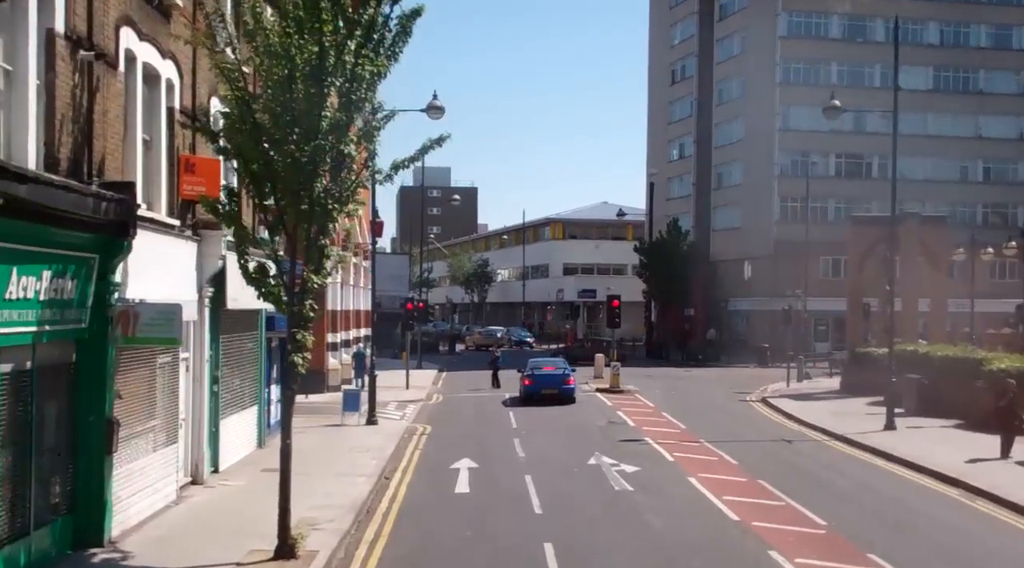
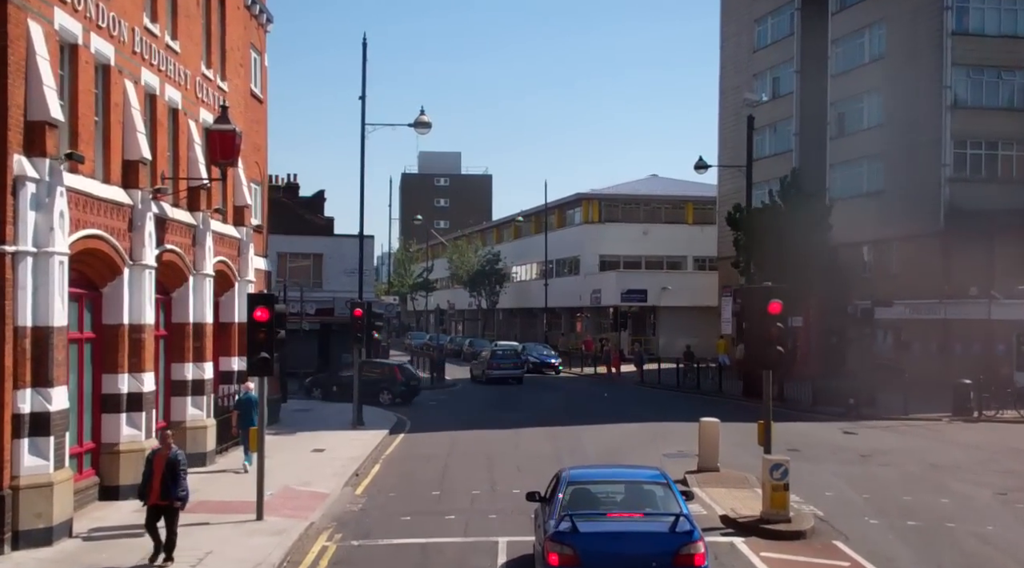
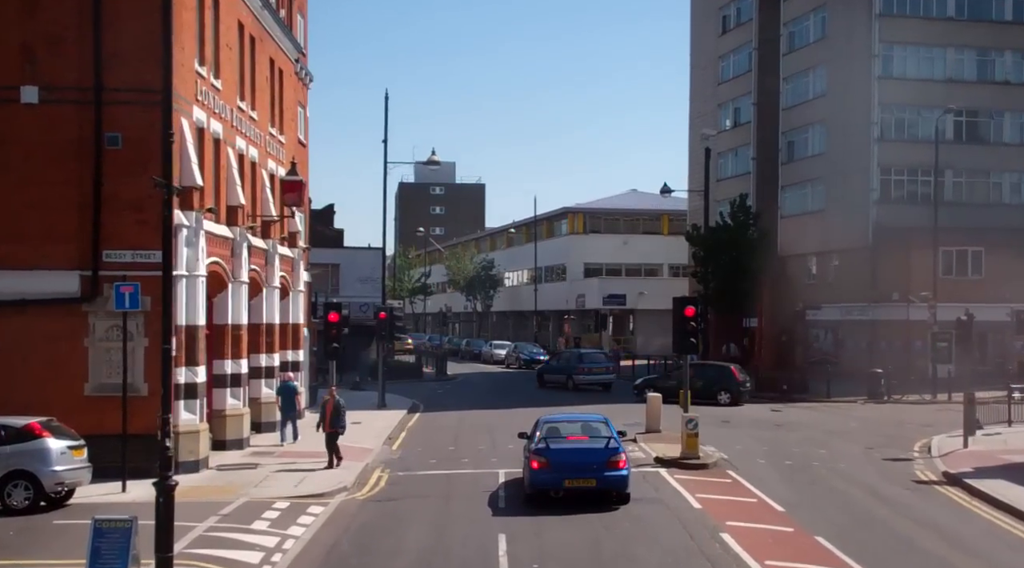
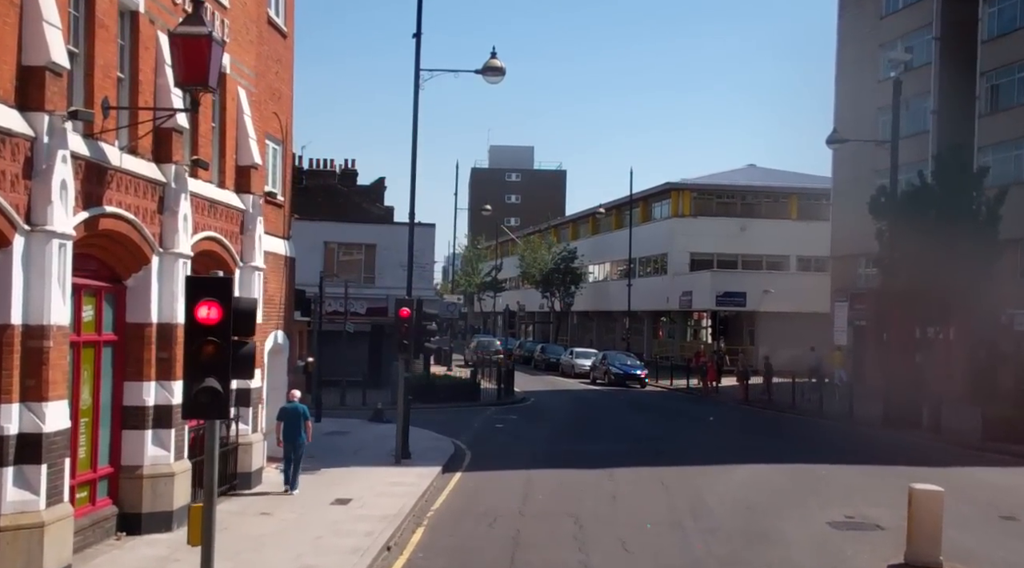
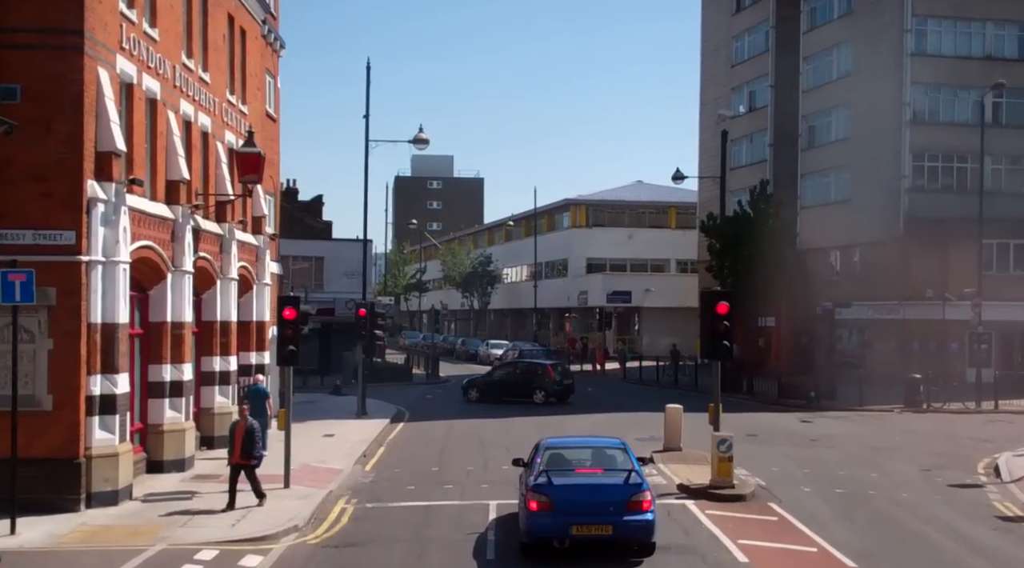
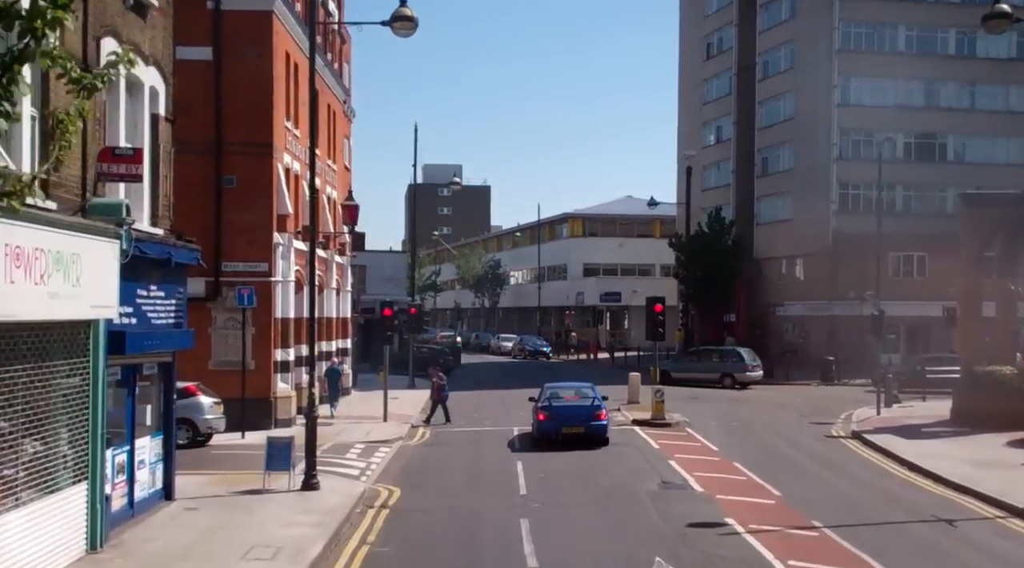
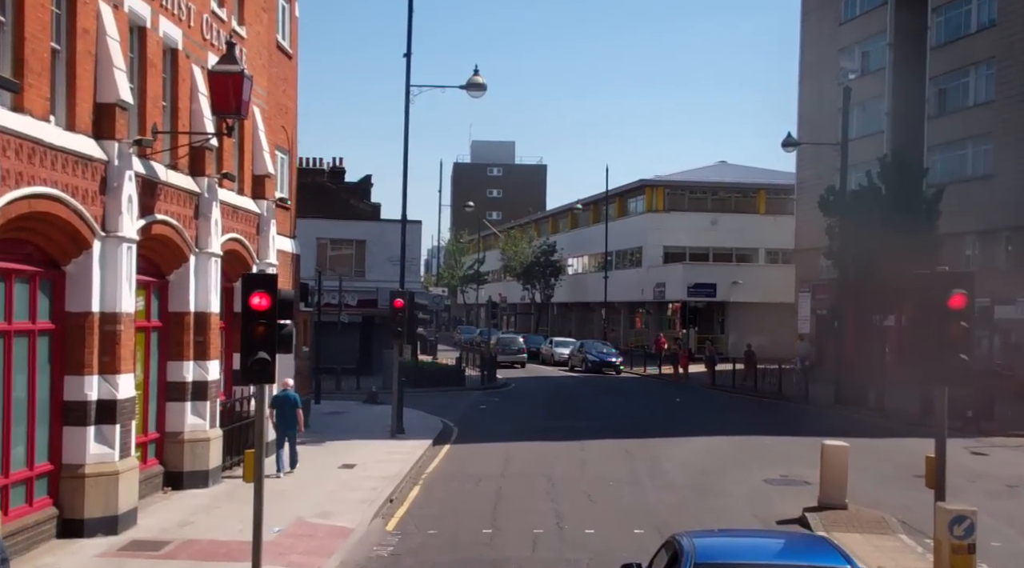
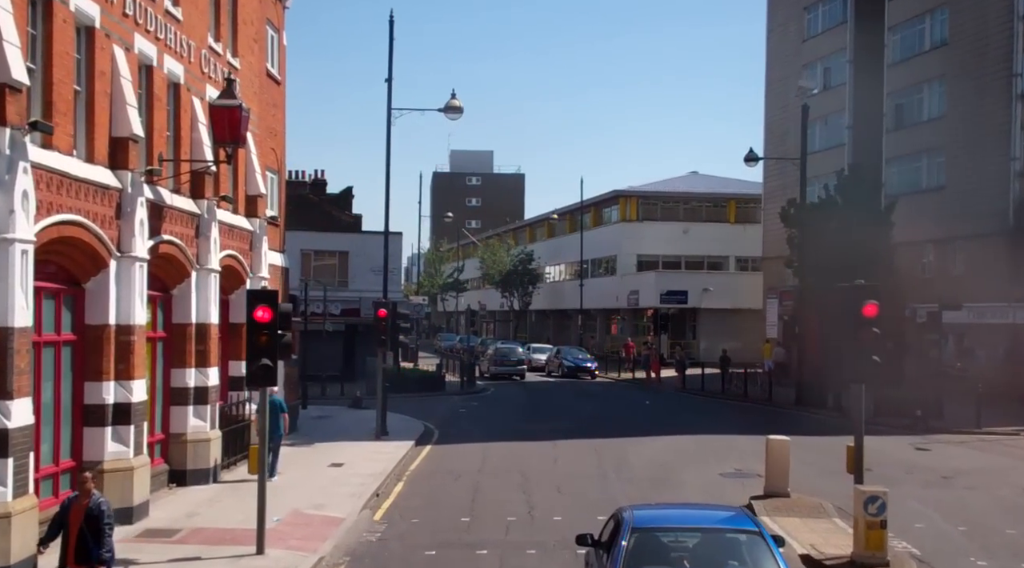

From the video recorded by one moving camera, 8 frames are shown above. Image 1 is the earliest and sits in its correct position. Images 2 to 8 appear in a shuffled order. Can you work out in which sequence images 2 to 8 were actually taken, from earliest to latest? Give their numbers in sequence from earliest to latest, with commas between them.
6, 3, 5, 2, 8, 7, 4
